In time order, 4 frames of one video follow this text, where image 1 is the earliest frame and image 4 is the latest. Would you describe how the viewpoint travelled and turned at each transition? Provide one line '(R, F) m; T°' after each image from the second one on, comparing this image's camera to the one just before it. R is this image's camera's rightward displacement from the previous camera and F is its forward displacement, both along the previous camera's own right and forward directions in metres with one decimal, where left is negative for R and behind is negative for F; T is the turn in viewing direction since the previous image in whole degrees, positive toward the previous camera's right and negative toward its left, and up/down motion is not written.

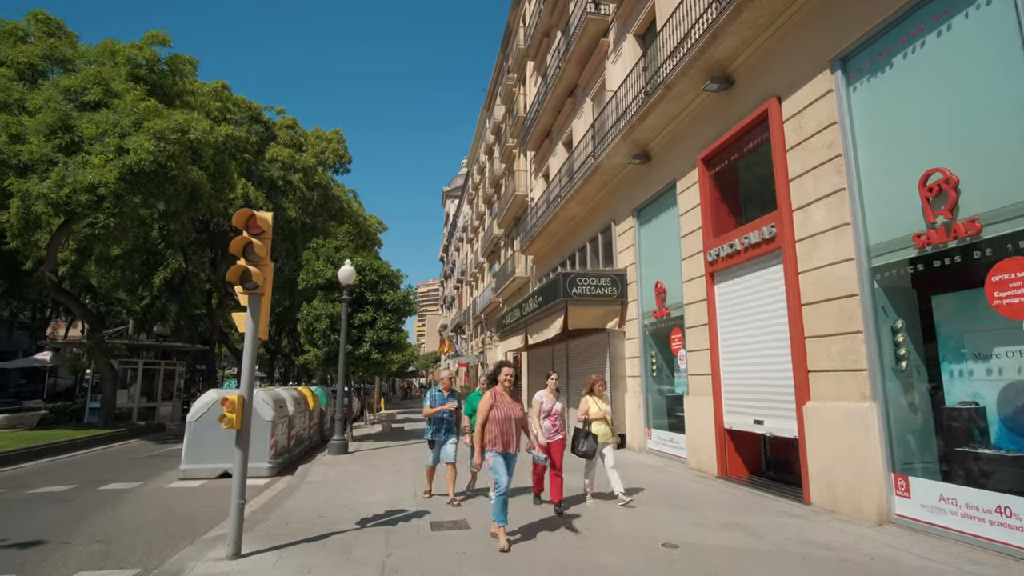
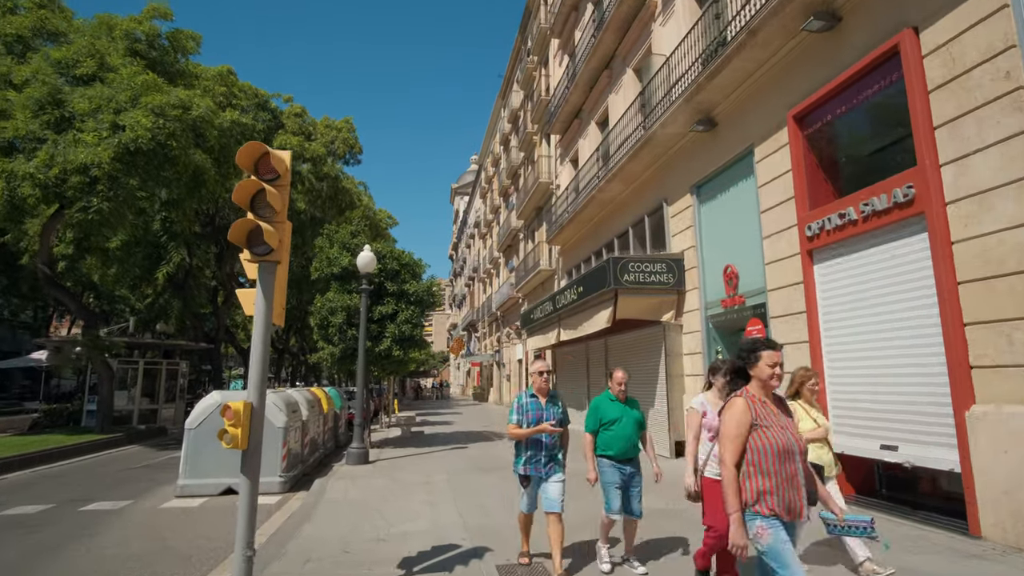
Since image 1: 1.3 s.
(-0.8, +1.5) m; -1°
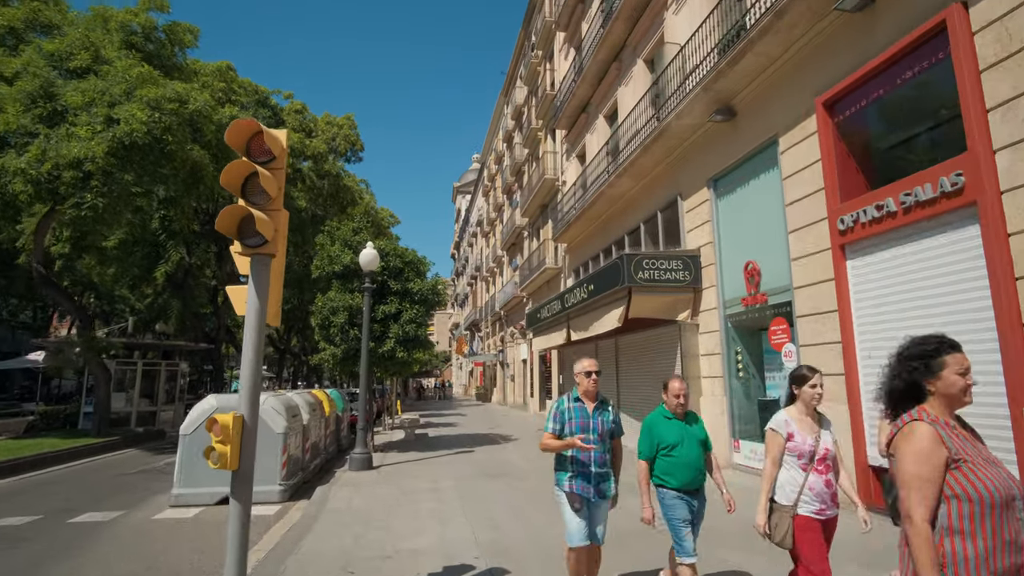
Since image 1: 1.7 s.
(-0.2, +0.4) m; 0°
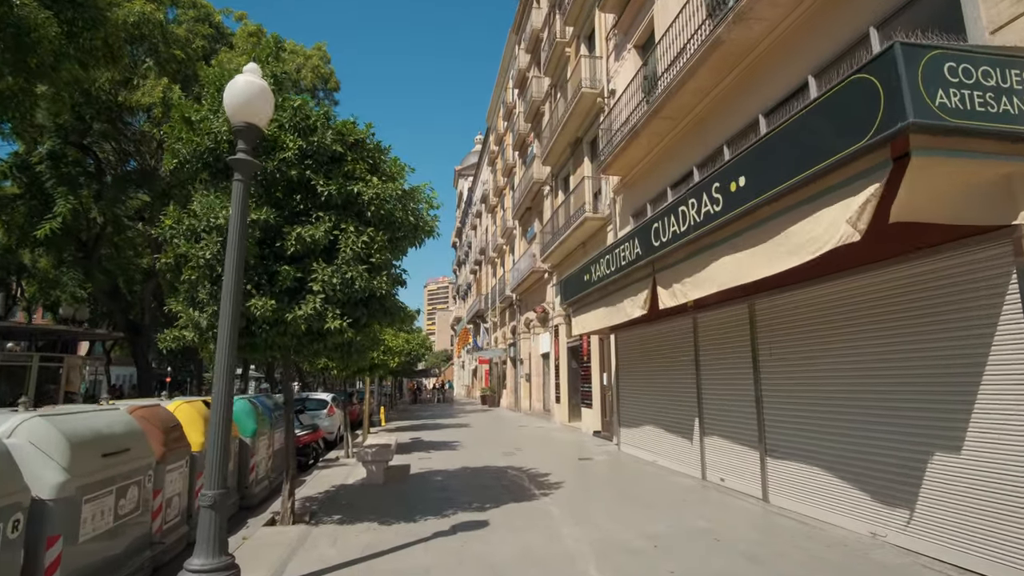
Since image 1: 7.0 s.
(-0.6, +6.4) m; 0°
